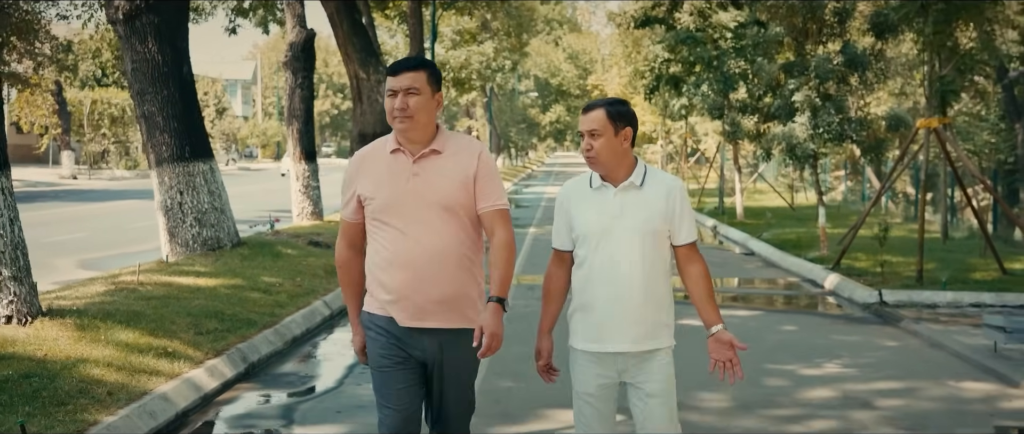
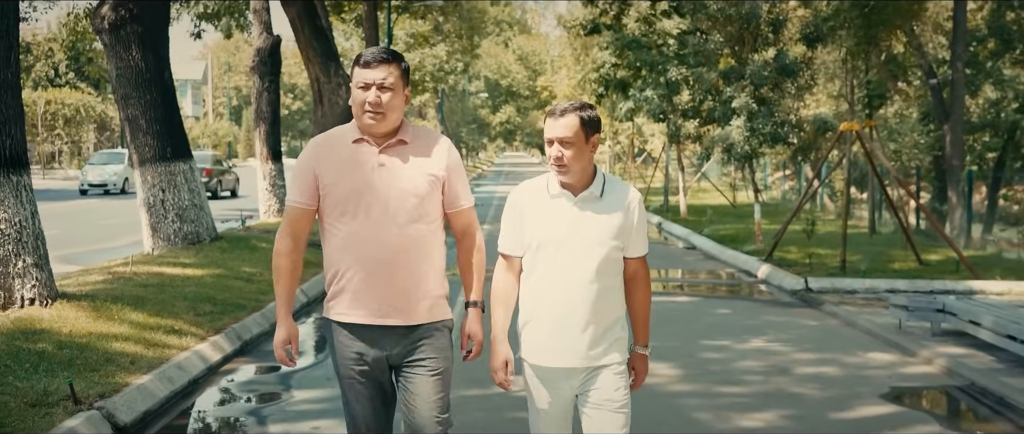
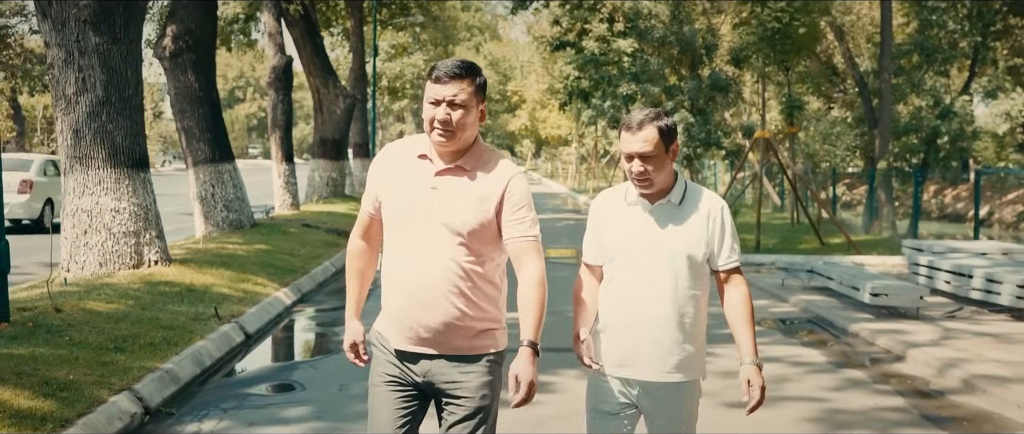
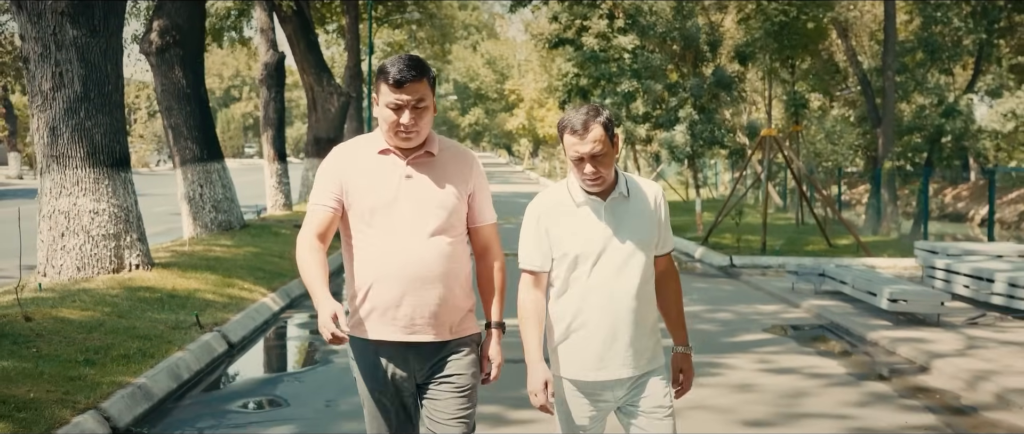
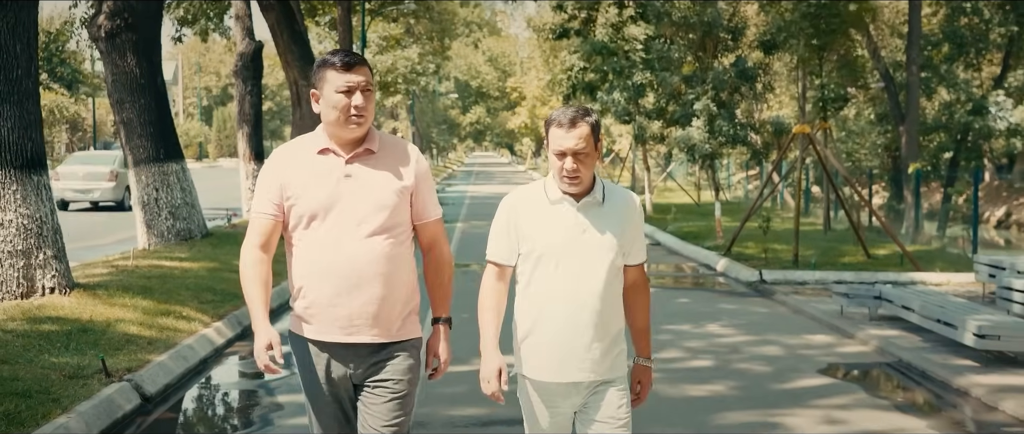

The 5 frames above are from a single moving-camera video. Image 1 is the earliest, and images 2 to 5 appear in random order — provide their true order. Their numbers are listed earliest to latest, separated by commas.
2, 5, 4, 3
